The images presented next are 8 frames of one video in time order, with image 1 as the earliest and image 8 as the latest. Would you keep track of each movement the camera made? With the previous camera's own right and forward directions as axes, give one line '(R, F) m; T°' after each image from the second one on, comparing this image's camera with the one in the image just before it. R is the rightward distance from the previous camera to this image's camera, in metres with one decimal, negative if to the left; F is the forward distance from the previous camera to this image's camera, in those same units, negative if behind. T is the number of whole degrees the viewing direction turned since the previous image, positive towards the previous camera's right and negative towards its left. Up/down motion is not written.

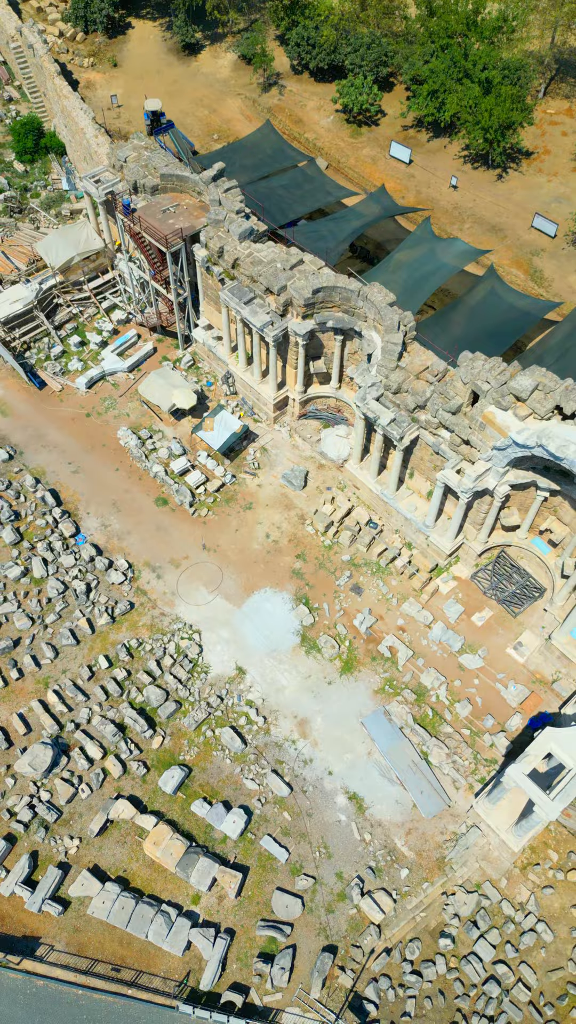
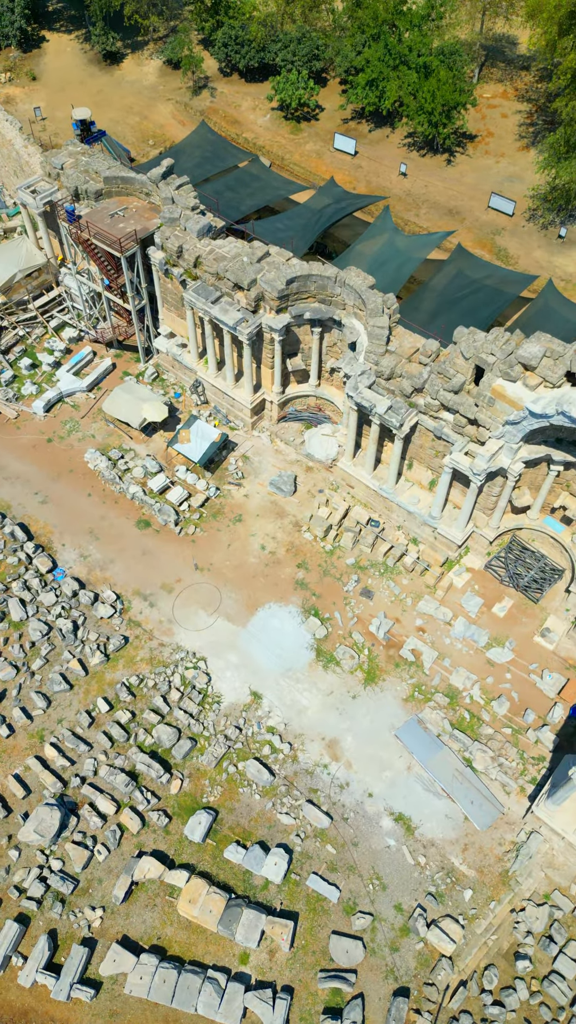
(-2.1, +2.3) m; +4°
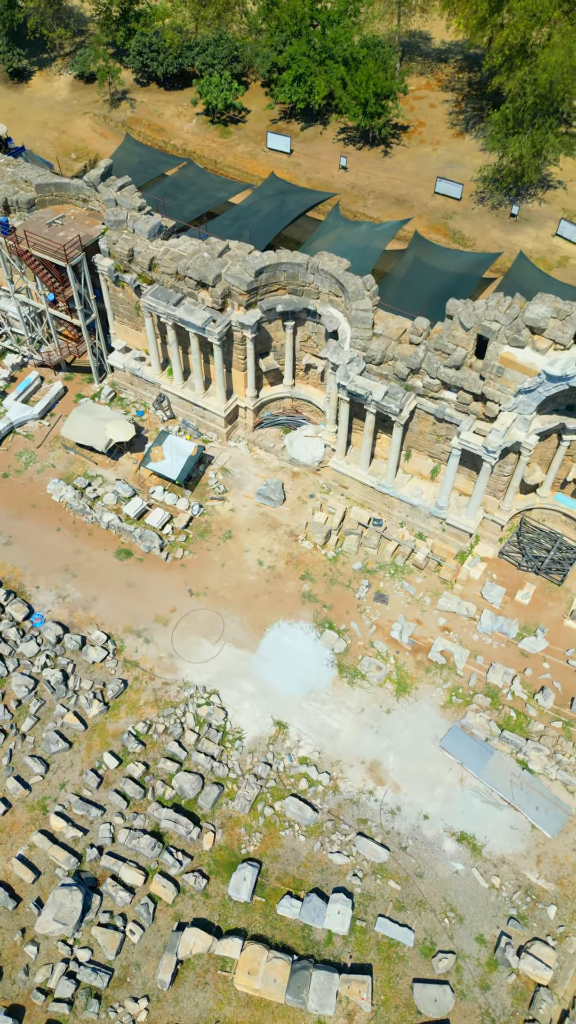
(-2.3, +2.6) m; +5°
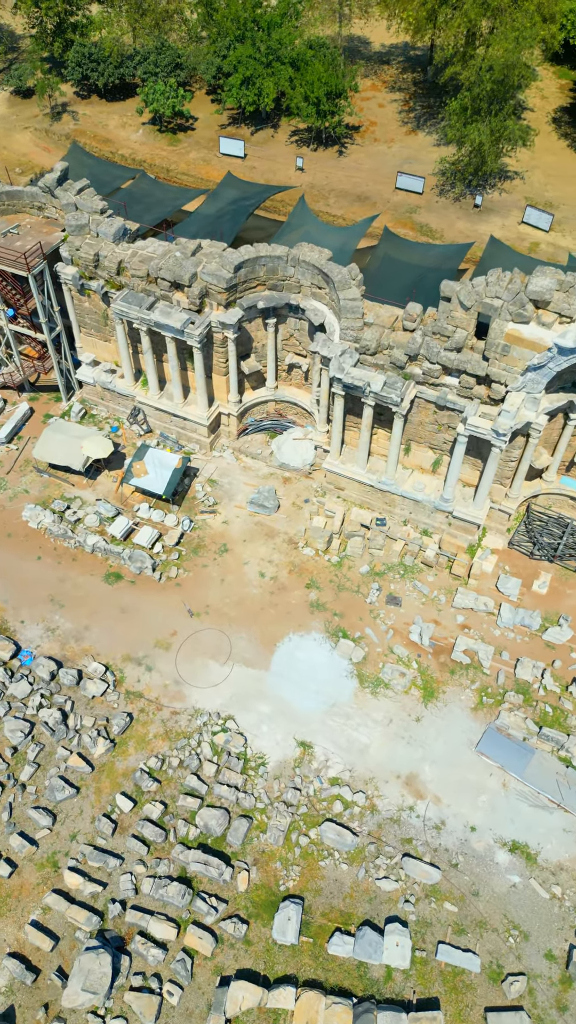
(-1.7, +1.7) m; +4°
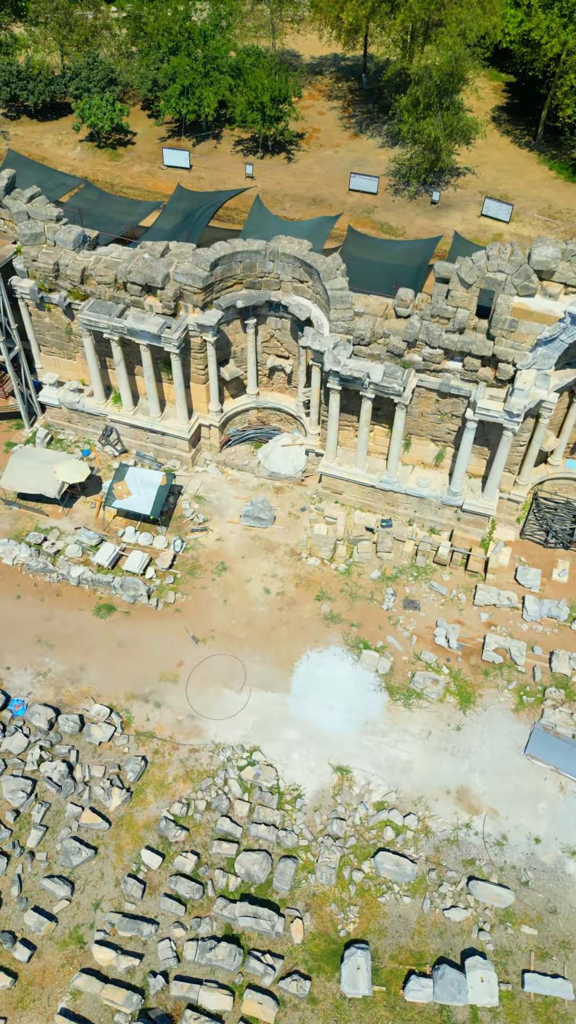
(-2.0, +1.9) m; +5°
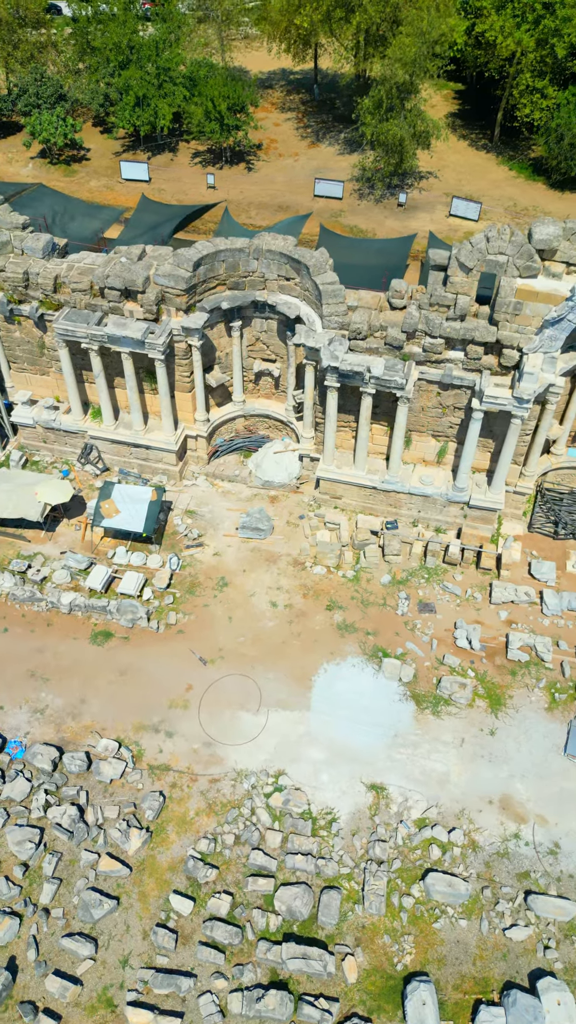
(-1.5, +1.3) m; +4°
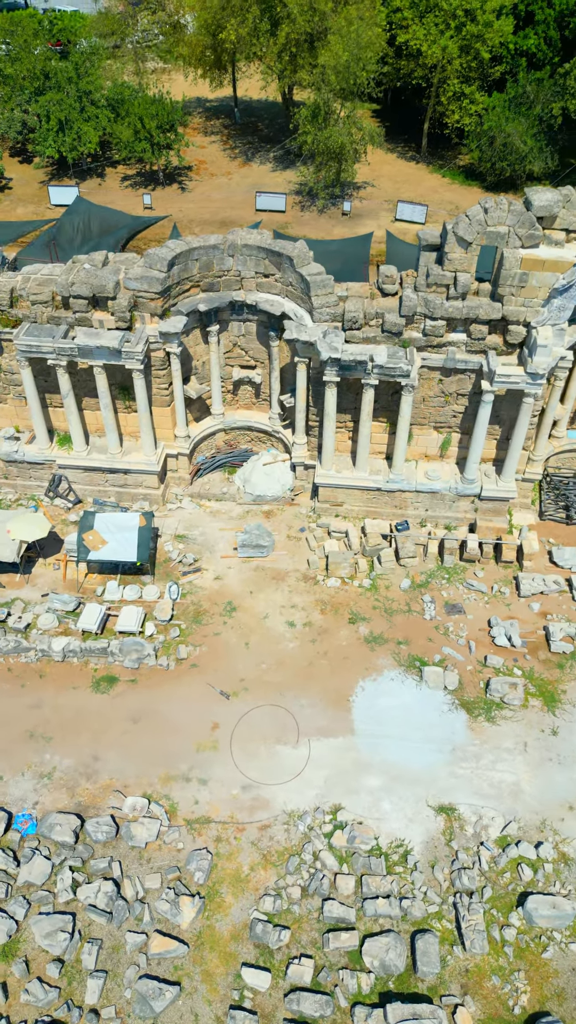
(-2.4, +2.0) m; +6°
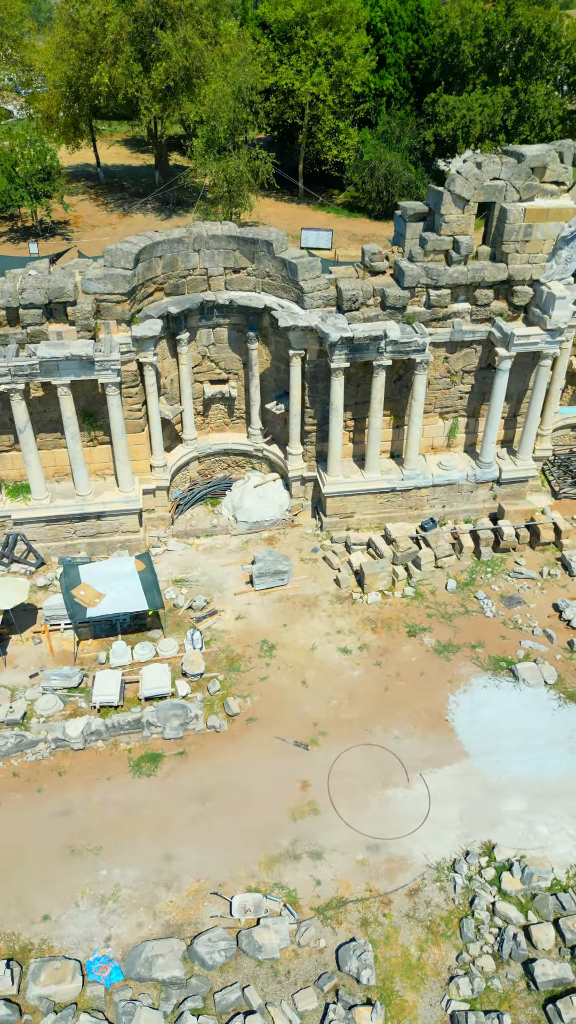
(-4.2, +3.5) m; +12°
